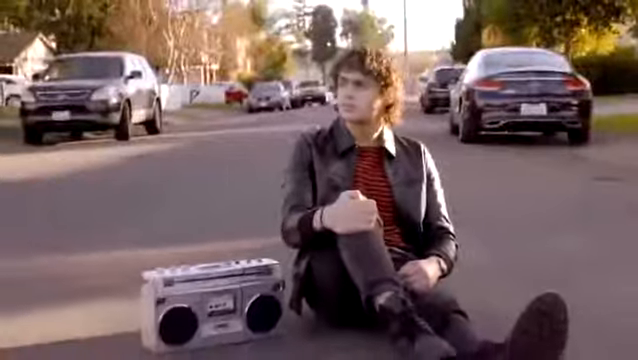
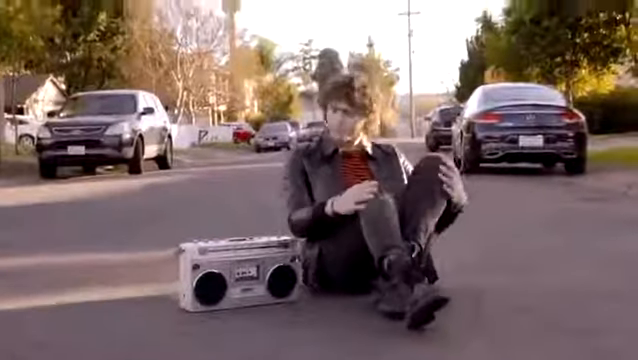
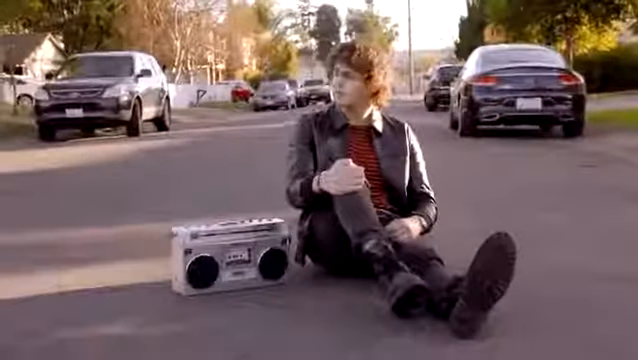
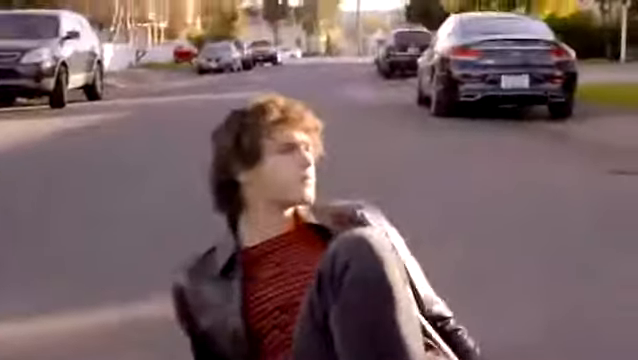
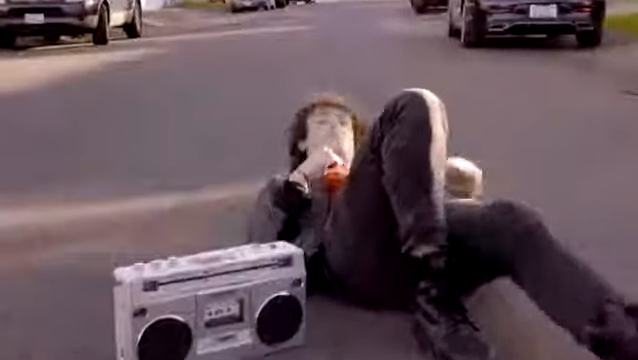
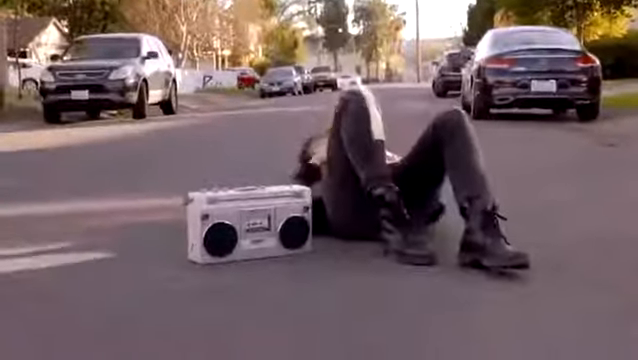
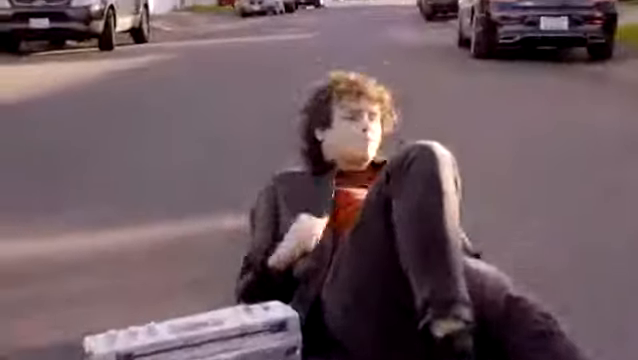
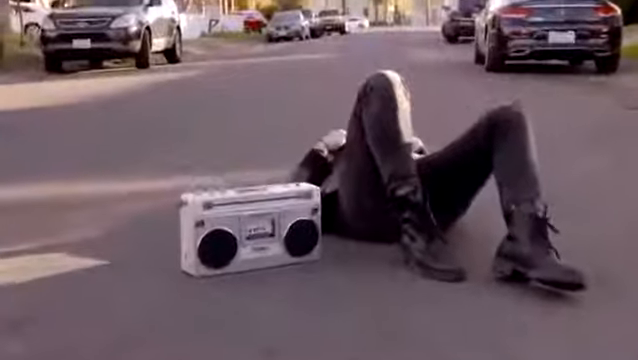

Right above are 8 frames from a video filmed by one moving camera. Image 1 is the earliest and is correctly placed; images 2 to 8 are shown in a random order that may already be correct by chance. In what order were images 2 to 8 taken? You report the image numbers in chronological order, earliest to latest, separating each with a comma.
3, 2, 6, 8, 5, 7, 4
